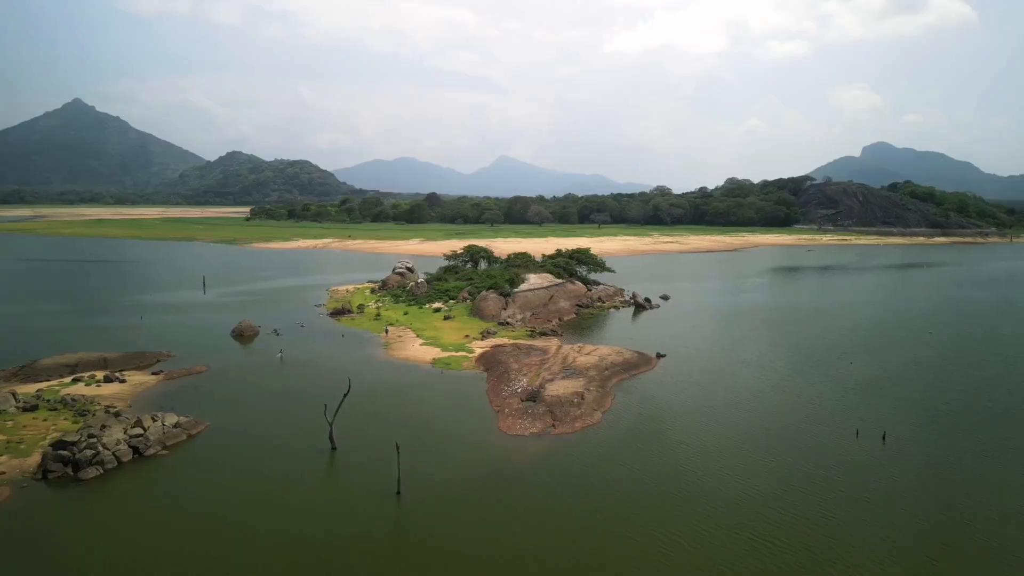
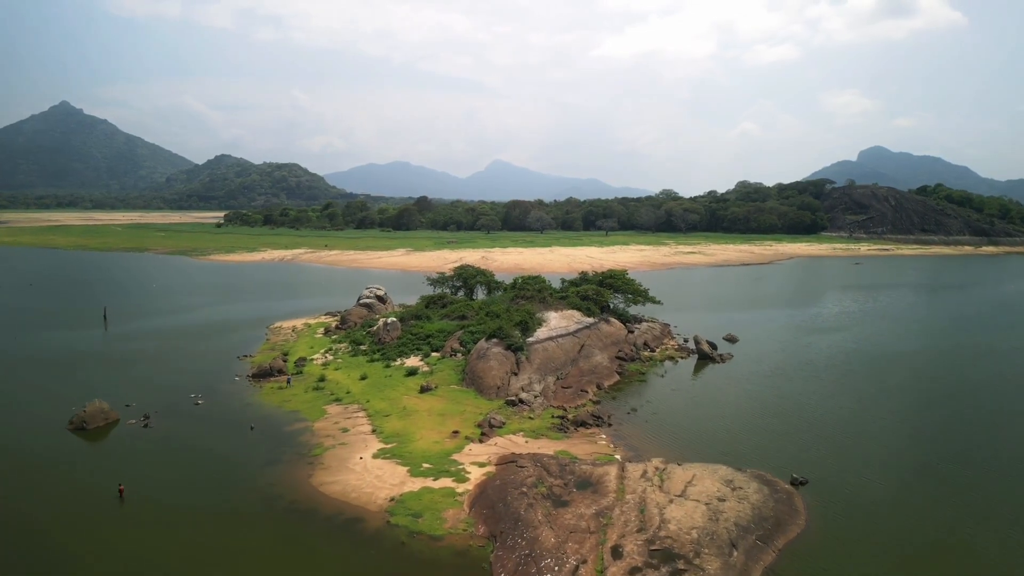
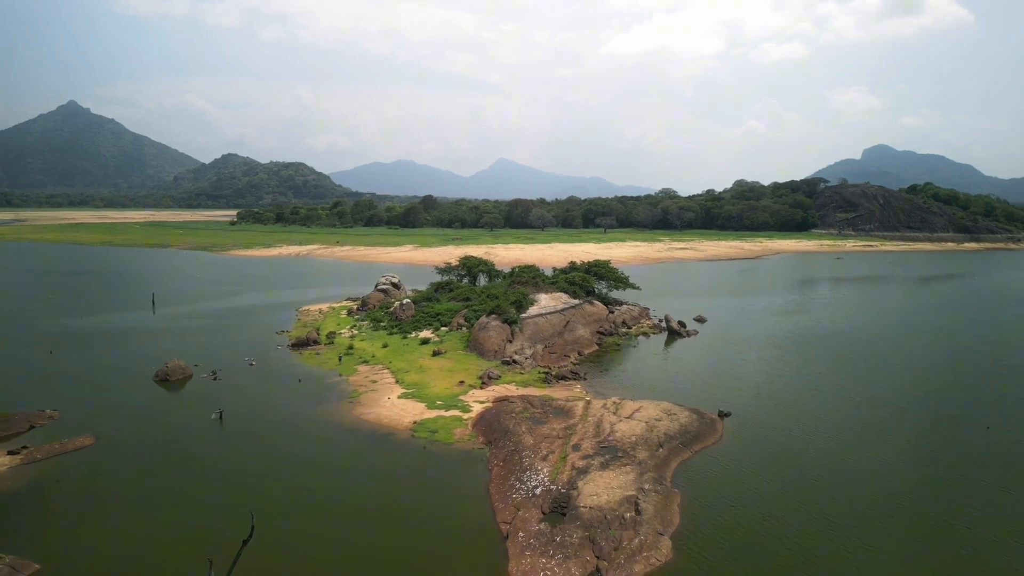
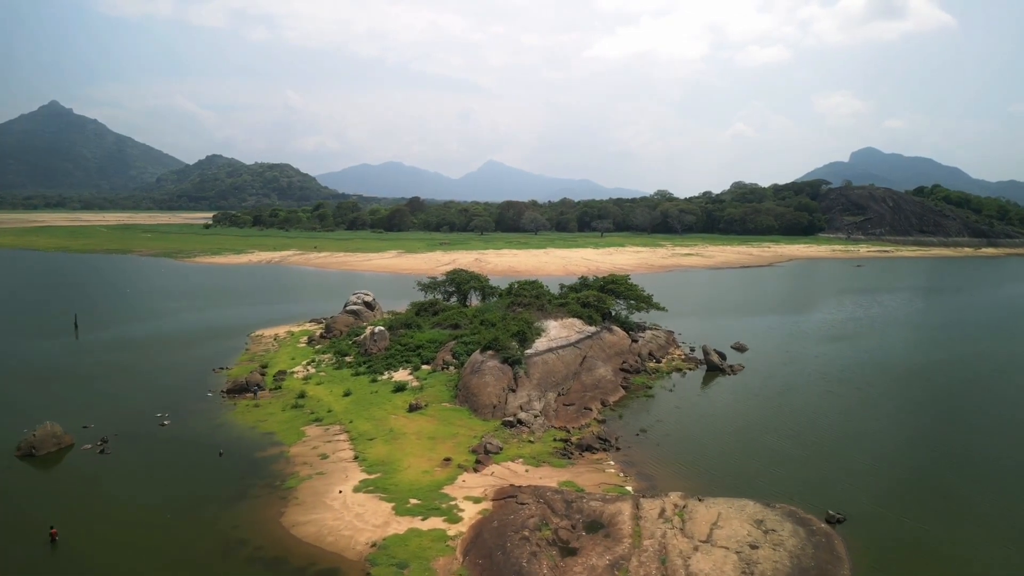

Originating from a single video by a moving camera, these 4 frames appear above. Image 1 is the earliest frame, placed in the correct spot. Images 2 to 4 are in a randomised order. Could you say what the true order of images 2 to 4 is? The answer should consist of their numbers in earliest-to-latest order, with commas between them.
3, 2, 4
